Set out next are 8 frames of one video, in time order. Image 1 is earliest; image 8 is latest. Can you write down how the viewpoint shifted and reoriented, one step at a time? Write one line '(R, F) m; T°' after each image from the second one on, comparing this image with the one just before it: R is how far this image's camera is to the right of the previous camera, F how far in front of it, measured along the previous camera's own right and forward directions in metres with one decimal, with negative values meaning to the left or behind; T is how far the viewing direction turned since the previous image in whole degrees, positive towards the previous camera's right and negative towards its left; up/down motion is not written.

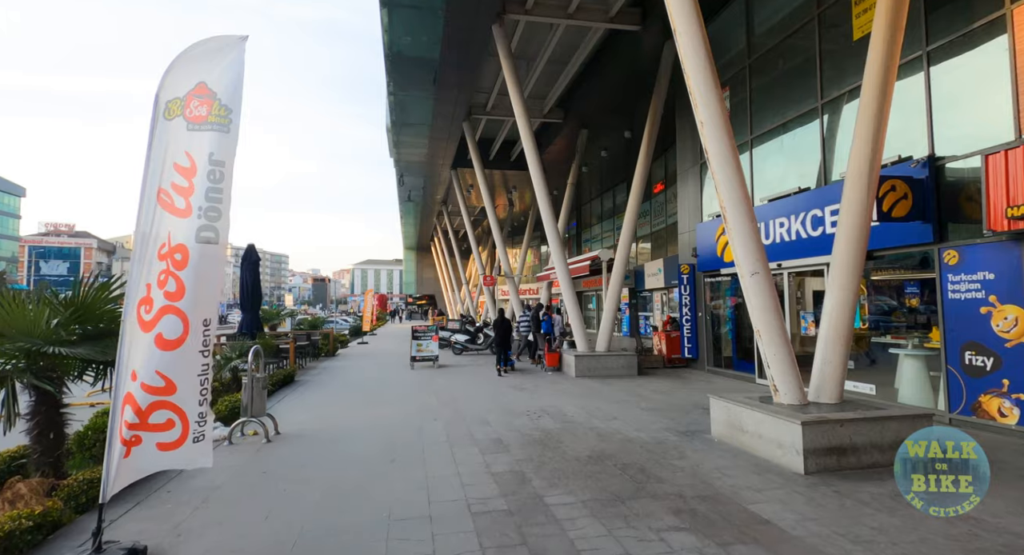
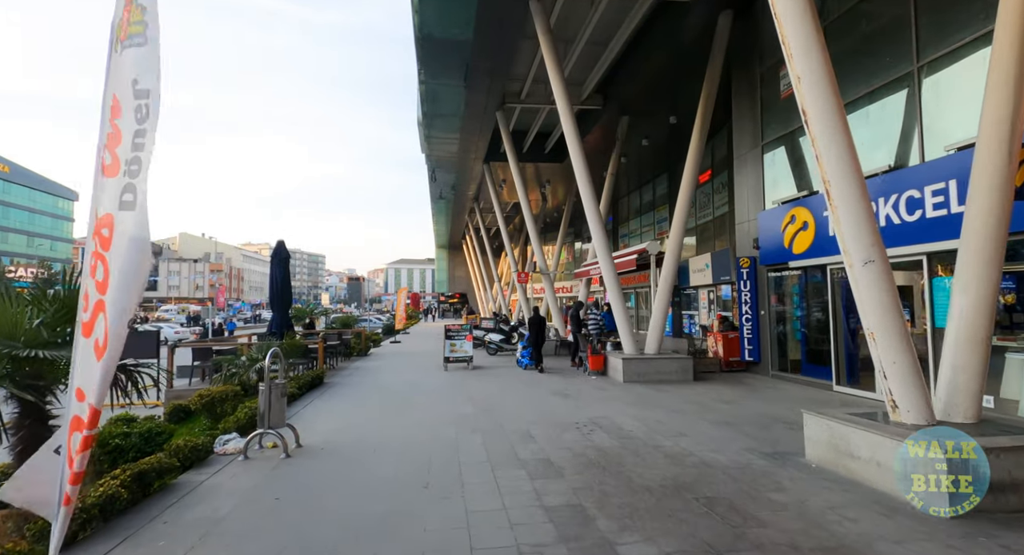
(-0.2, +0.9) m; -4°
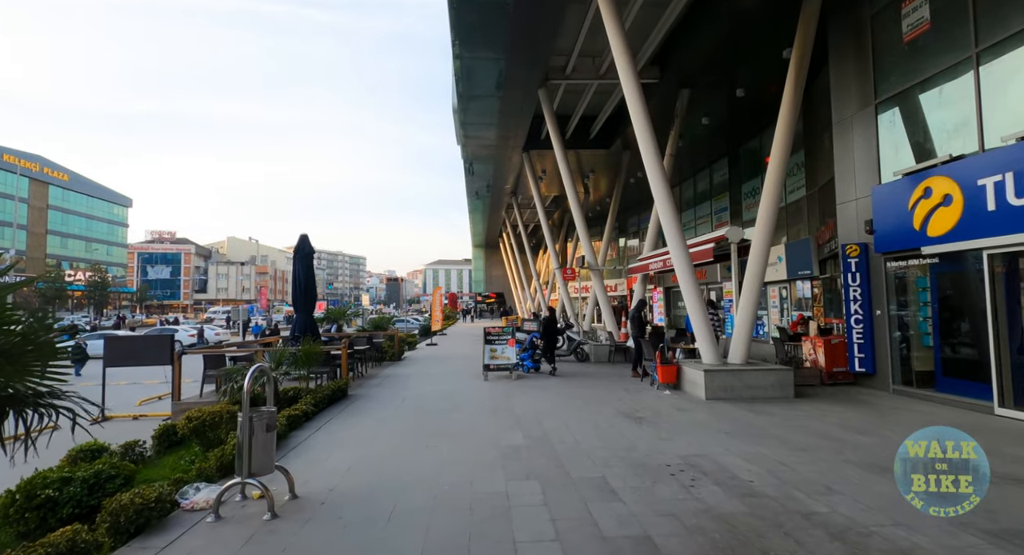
(-0.3, +1.8) m; -4°
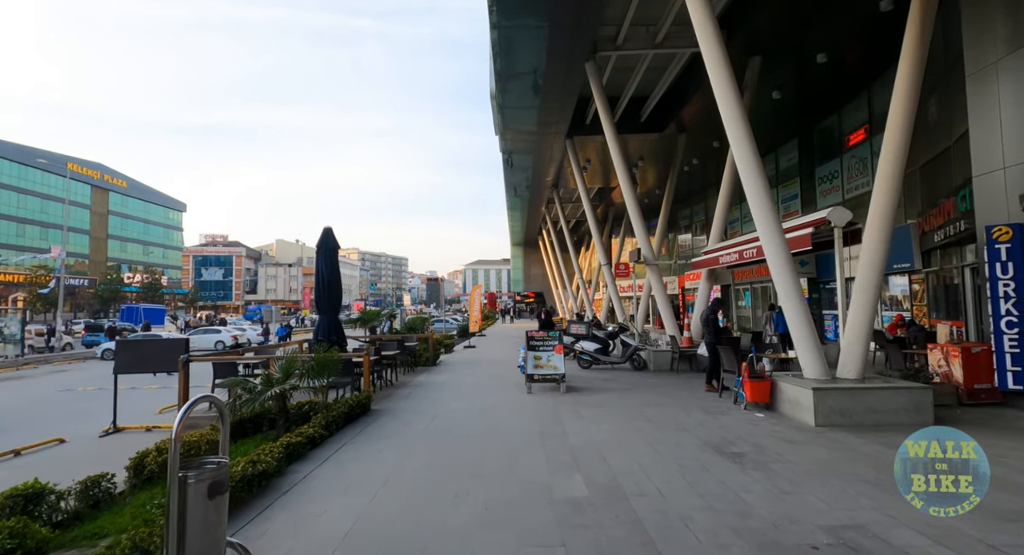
(-0.2, +1.6) m; -5°
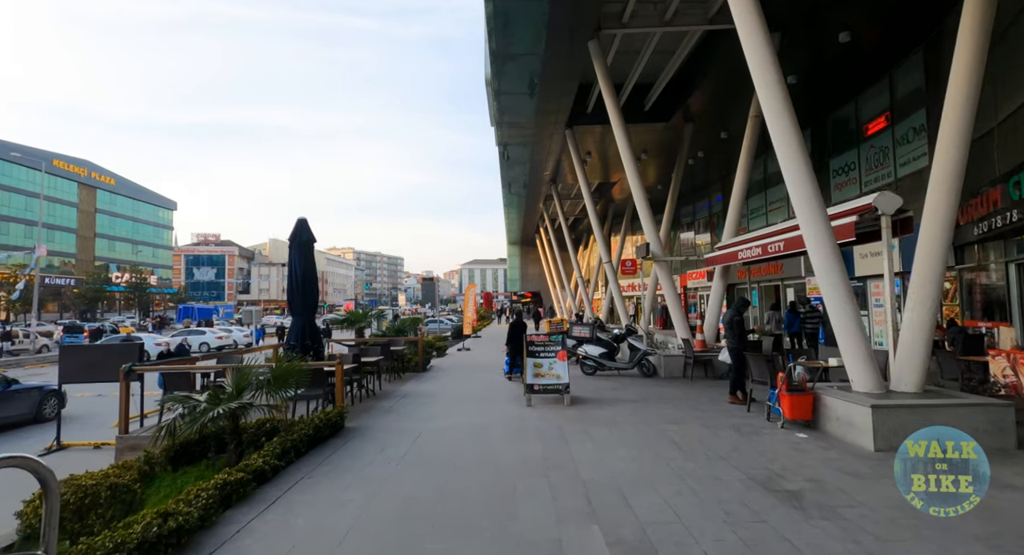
(0.0, +1.2) m; 0°
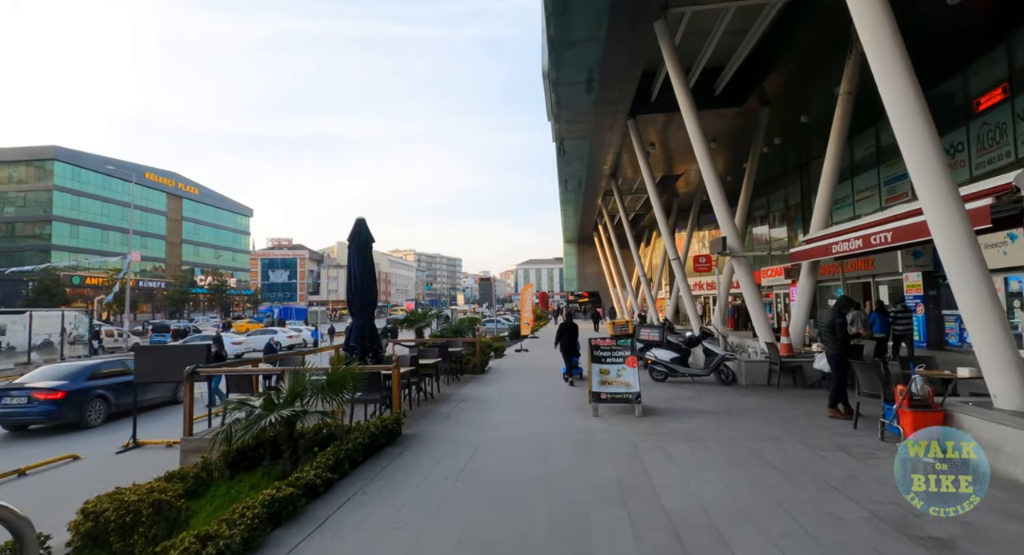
(-0.1, +0.6) m; -7°
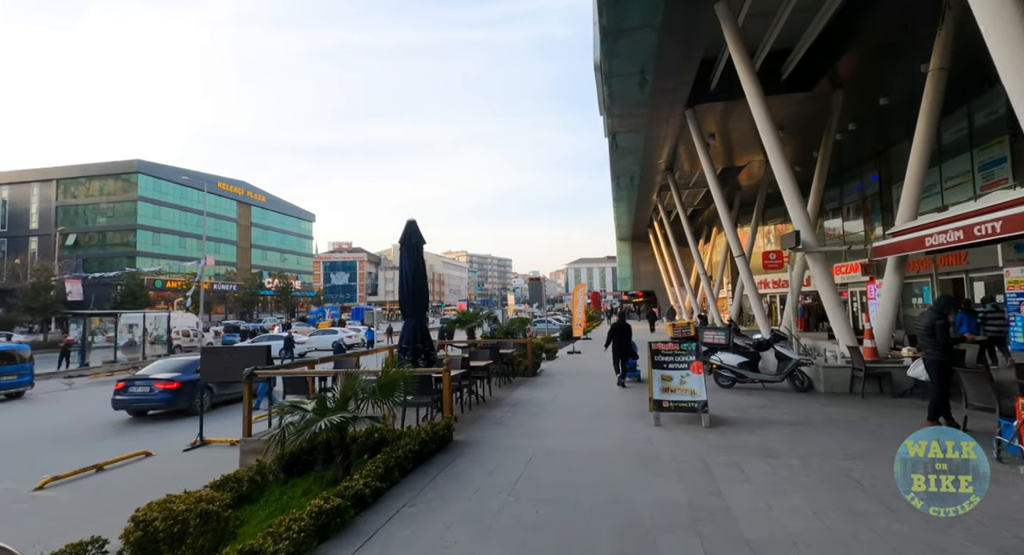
(0.0, +0.3) m; -6°
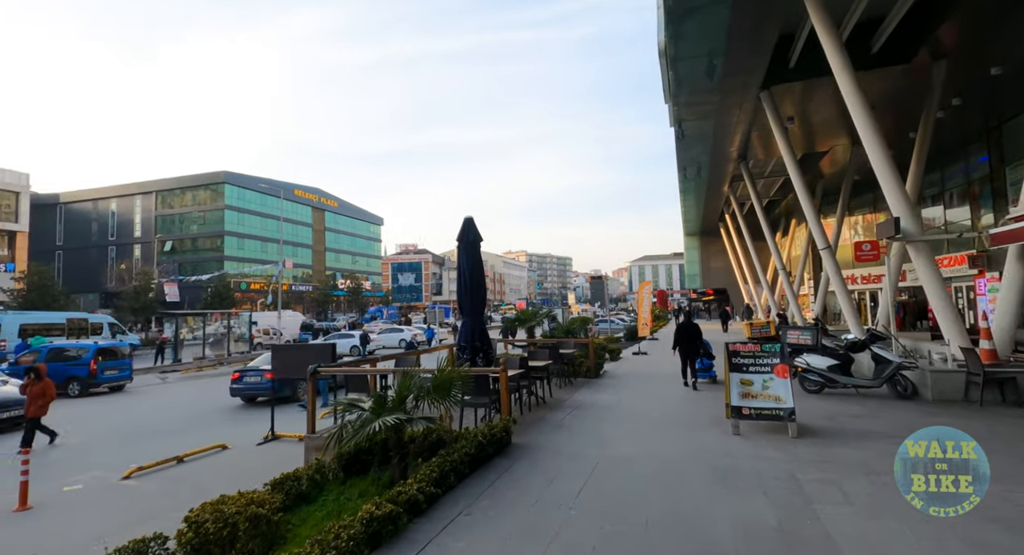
(0.0, +0.3) m; -7°
